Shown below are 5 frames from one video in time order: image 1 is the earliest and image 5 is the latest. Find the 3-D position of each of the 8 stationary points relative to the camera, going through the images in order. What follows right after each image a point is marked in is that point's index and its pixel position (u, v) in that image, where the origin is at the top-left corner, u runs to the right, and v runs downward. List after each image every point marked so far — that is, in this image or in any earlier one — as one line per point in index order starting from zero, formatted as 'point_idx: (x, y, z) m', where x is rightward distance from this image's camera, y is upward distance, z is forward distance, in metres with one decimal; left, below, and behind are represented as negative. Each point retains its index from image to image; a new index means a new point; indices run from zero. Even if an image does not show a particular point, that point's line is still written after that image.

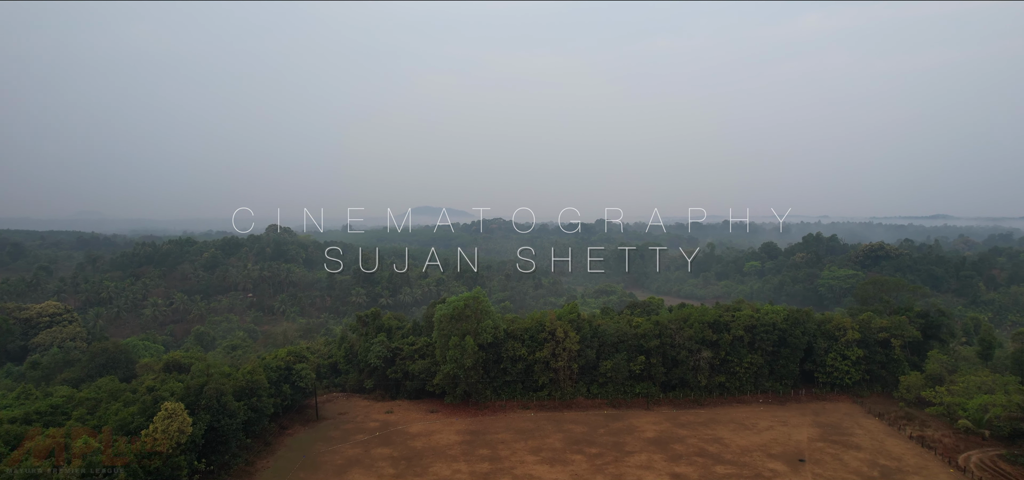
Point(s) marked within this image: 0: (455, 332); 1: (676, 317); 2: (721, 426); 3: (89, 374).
0: (-2.2, -3.7, +18.5) m
1: (+7.0, -3.3, +20.0) m
2: (+7.7, -6.9, +17.3) m
3: (-17.1, -5.4, +18.9) m
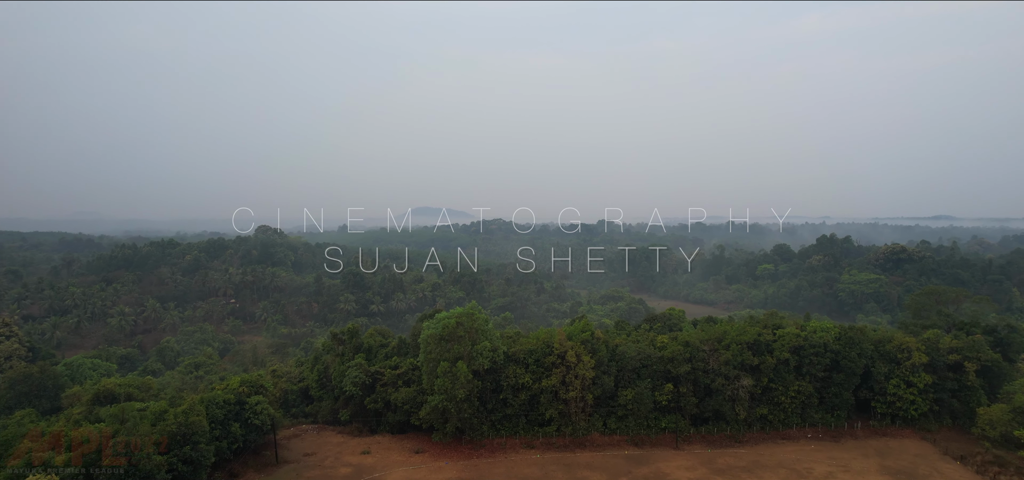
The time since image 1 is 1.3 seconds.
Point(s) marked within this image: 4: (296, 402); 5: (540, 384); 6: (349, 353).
0: (-2.2, -3.8, +15.4) m
1: (+7.0, -3.4, +16.9) m
2: (+7.8, -7.1, +14.2) m
3: (-17.1, -5.6, +15.8) m
4: (-8.5, -6.3, +18.3) m
5: (+0.9, -4.8, +15.6) m
6: (-6.3, -4.4, +18.2) m
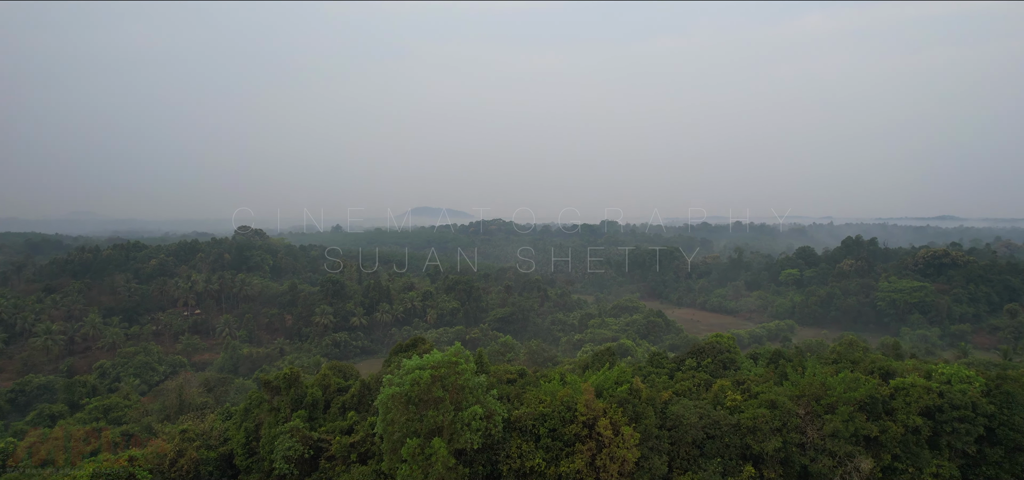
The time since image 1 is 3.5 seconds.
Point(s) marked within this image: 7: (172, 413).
0: (-2.1, -4.1, +10.2) m
1: (+7.1, -3.7, +11.6) m
2: (+7.9, -7.3, +9.0) m
3: (-17.0, -5.9, +10.6) m
4: (-8.4, -6.6, +13.1) m
5: (+1.0, -5.0, +10.3) m
6: (-6.3, -4.7, +13.0) m
7: (-12.1, -6.1, +16.7) m
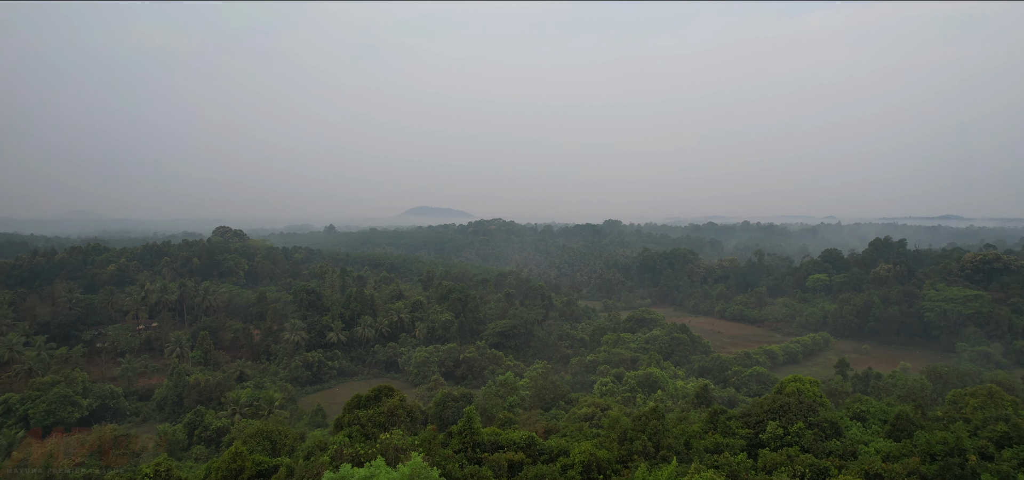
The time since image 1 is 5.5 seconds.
0: (-2.0, -4.4, +5.2) m
1: (+7.2, -4.0, +6.6) m
2: (+8.0, -7.6, +4.0) m
3: (-16.9, -6.1, +5.6) m
4: (-8.3, -6.9, +8.1) m
5: (+1.1, -5.3, +5.3) m
6: (-6.2, -4.9, +8.0) m
7: (-12.0, -6.4, +11.7) m
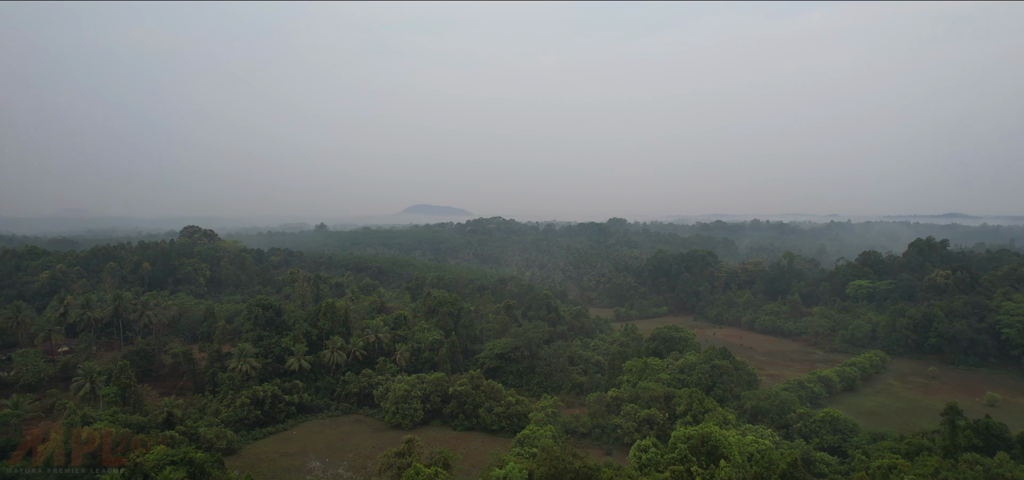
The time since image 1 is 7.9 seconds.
0: (-1.9, -4.7, -0.9) m
1: (+7.3, -4.3, +0.6) m
2: (+8.1, -8.0, -2.1) m
3: (-16.8, -6.5, -0.5) m
4: (-8.2, -7.2, +2.0) m
5: (+1.2, -5.7, -0.7) m
6: (-6.1, -5.3, +1.9) m
7: (-11.9, -6.7, +5.6) m
